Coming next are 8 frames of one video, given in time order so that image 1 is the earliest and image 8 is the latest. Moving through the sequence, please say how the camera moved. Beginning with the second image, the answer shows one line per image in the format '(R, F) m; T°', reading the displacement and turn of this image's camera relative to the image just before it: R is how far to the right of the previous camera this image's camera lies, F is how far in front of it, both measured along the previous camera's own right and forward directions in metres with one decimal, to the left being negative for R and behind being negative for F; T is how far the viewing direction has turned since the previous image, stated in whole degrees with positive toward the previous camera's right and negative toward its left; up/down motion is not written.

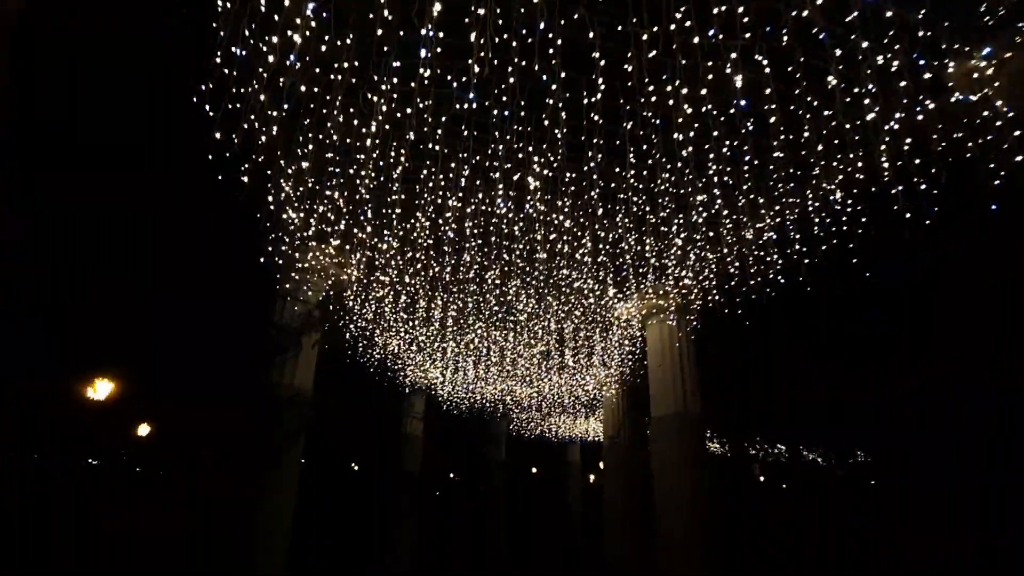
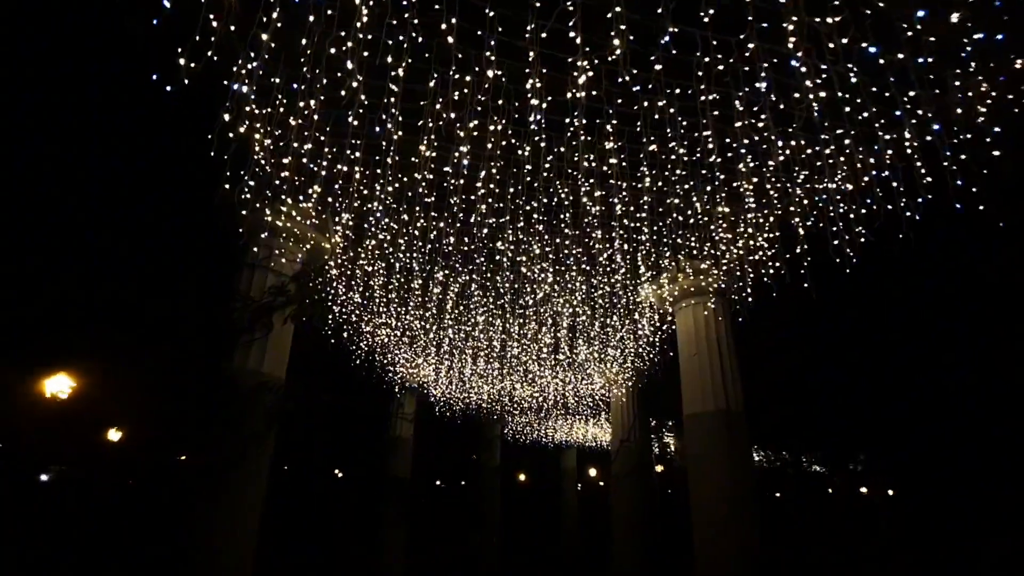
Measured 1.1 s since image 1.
(-0.3, +1.3) m; +1°
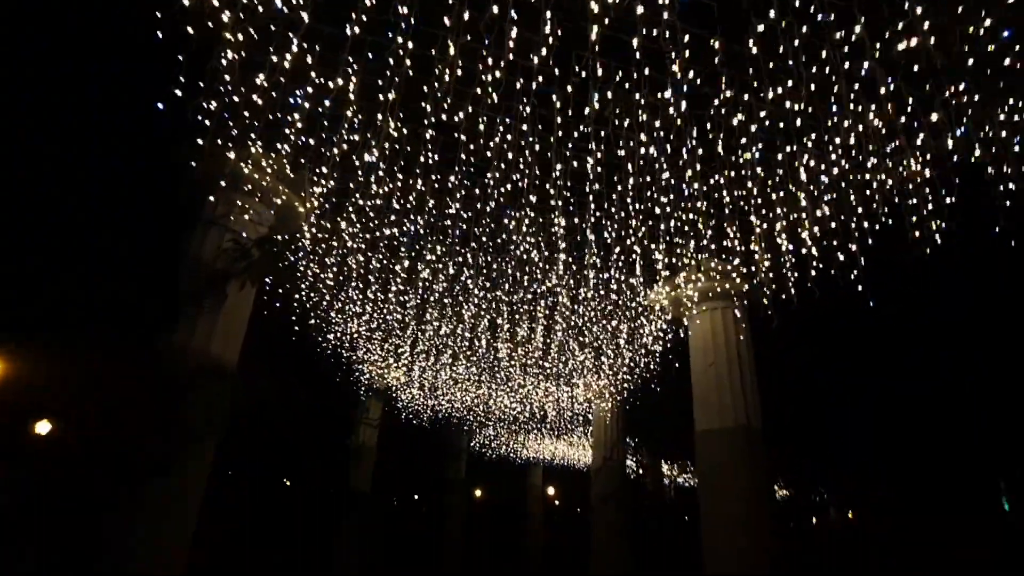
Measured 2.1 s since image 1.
(-0.4, +1.0) m; +4°
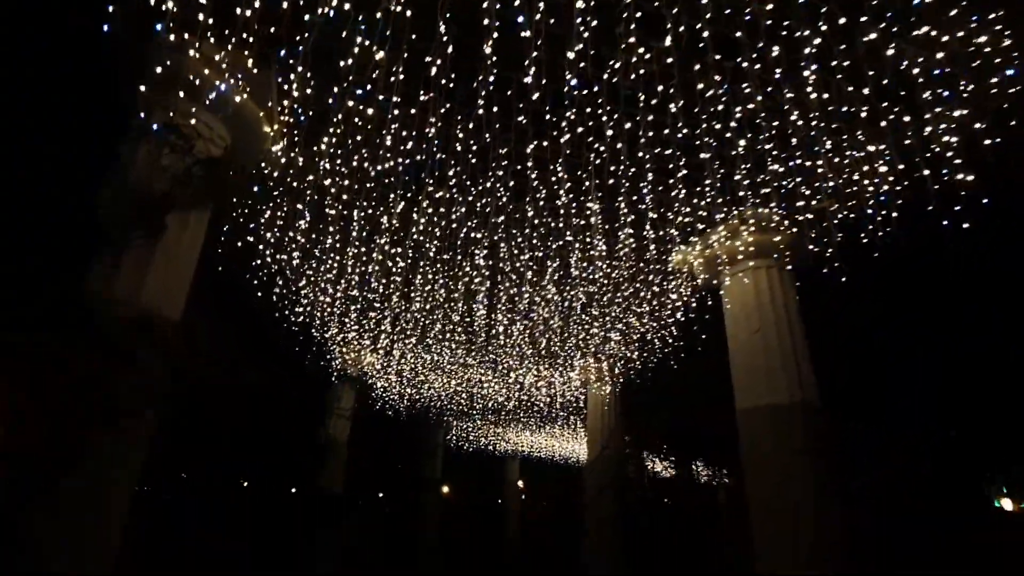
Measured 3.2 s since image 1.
(-0.5, +1.1) m; +4°
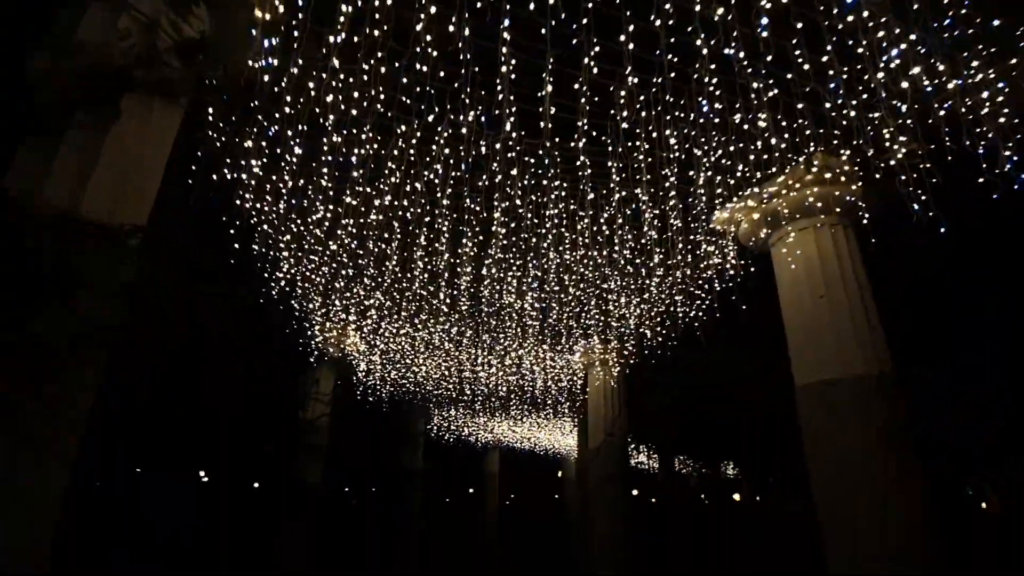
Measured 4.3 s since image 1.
(-0.6, +0.9) m; +3°
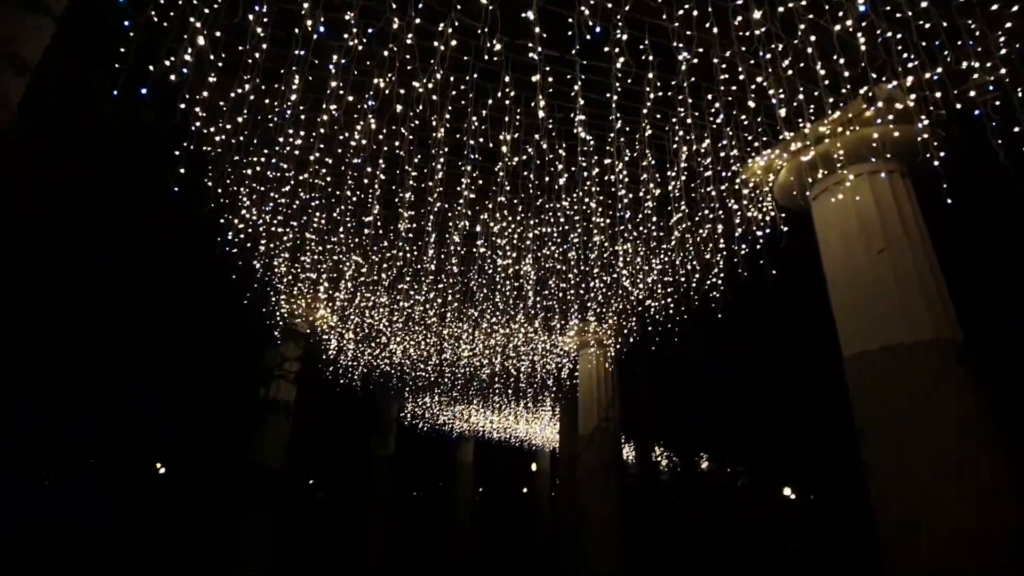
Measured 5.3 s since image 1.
(-0.3, +0.8) m; +3°
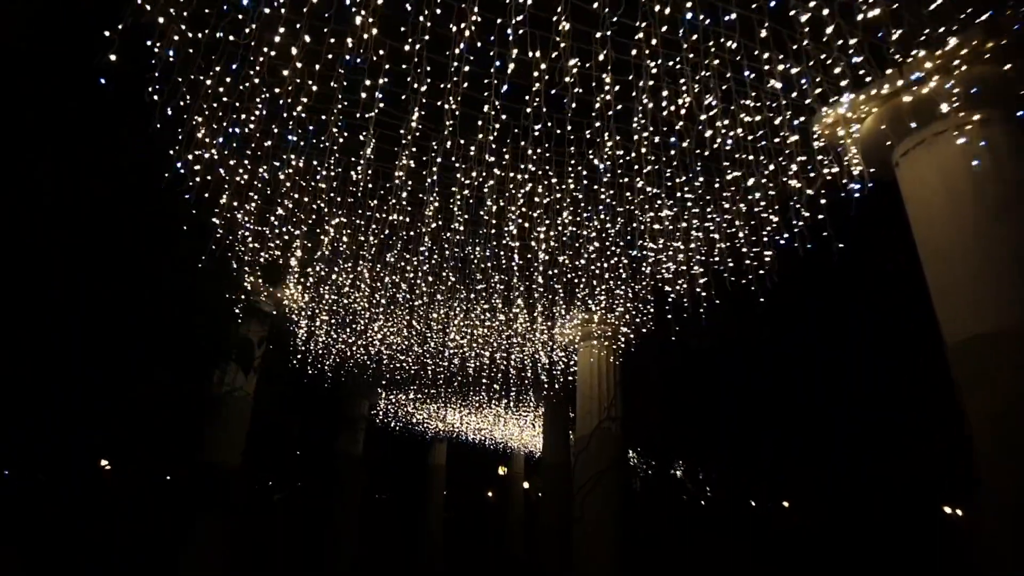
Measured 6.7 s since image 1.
(-0.4, +1.0) m; +3°
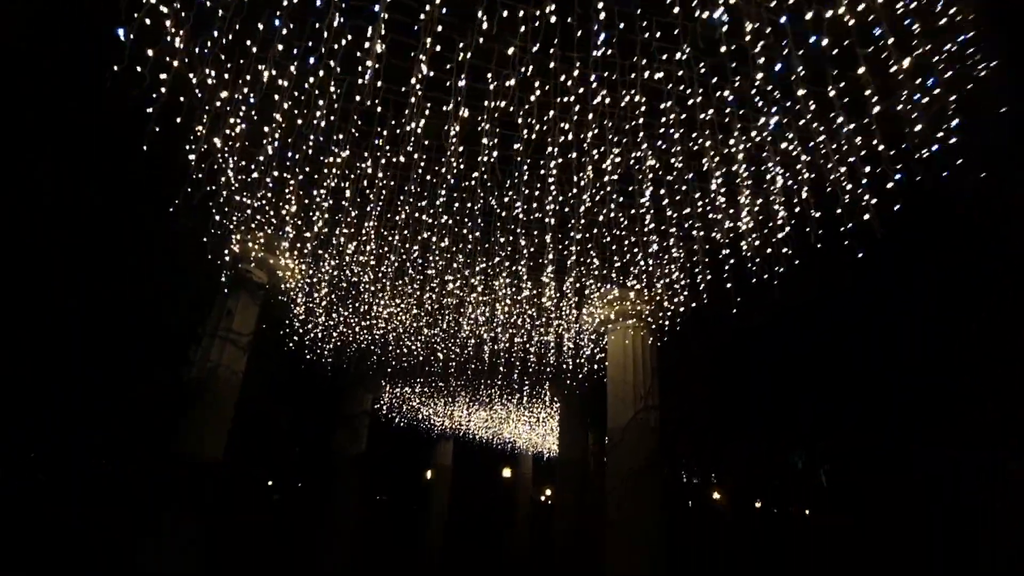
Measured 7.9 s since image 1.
(-0.3, +1.0) m; 0°
